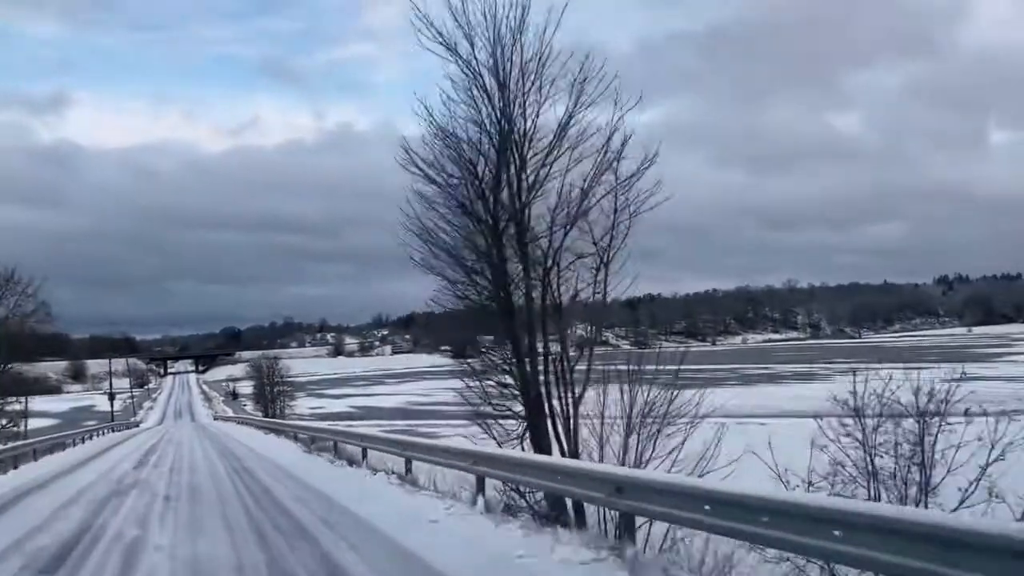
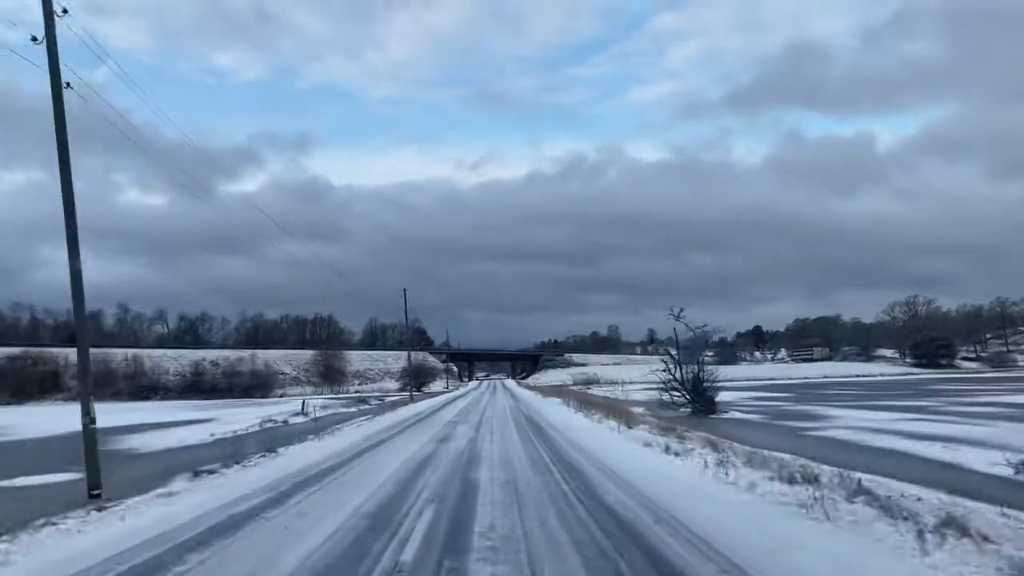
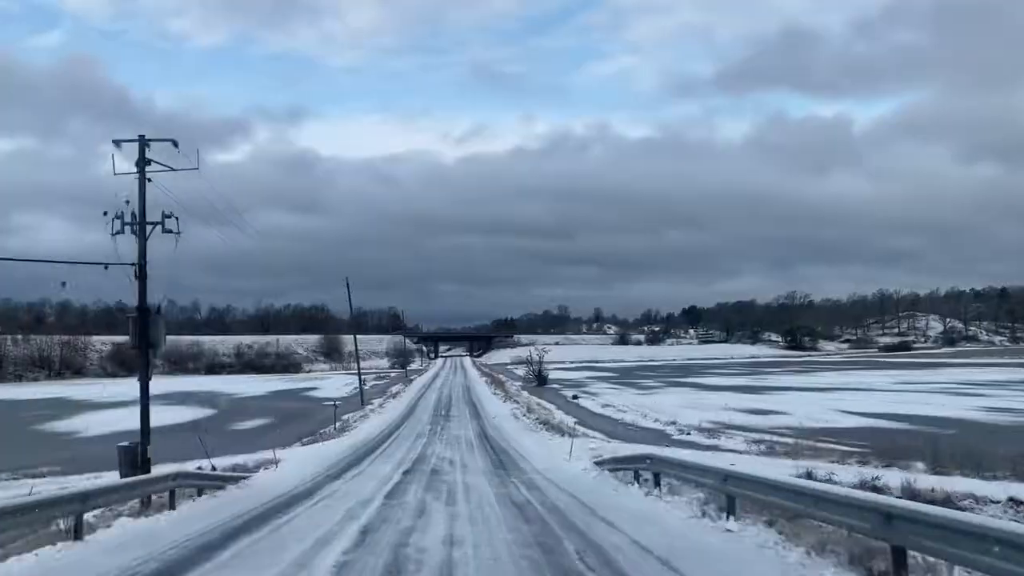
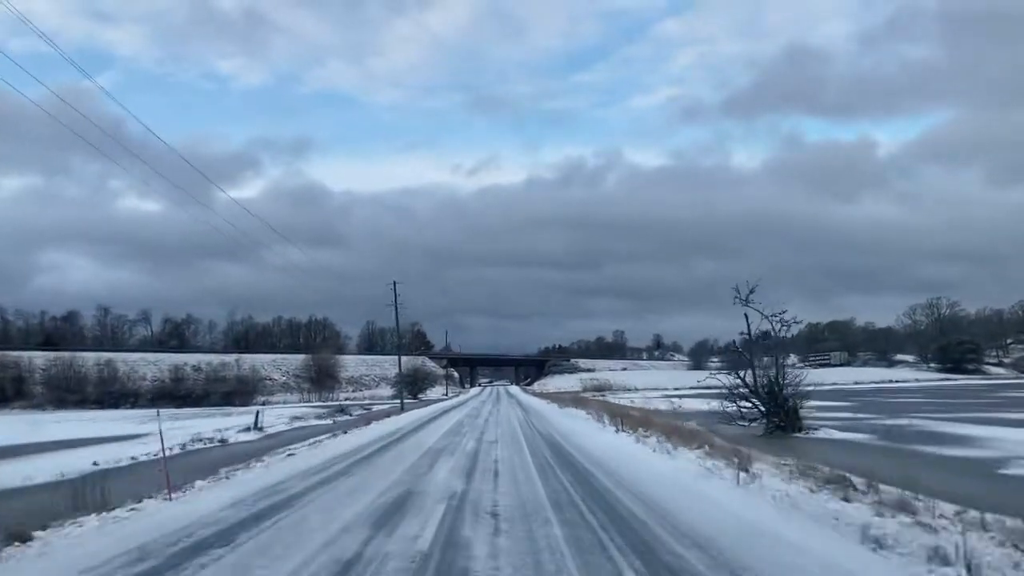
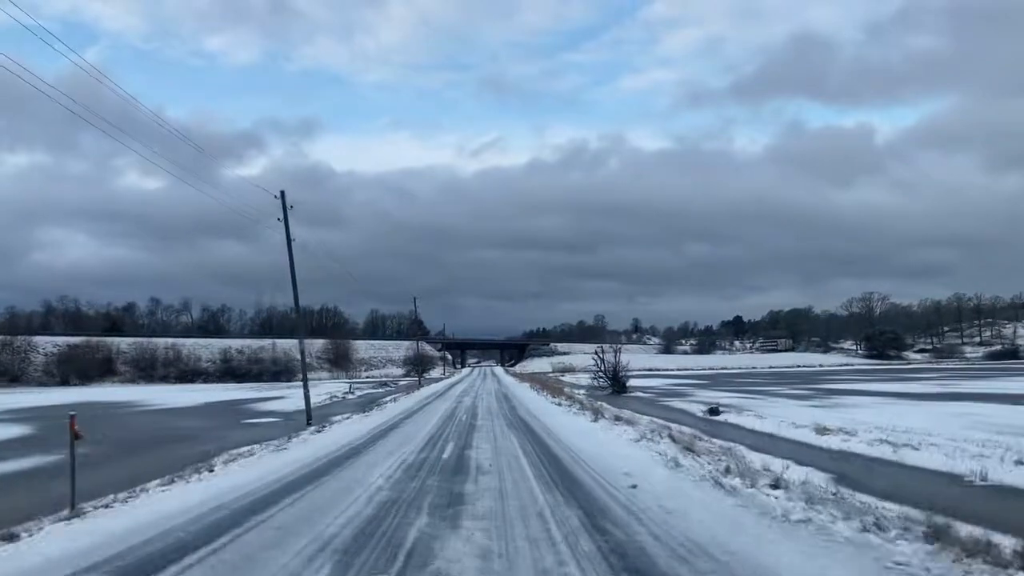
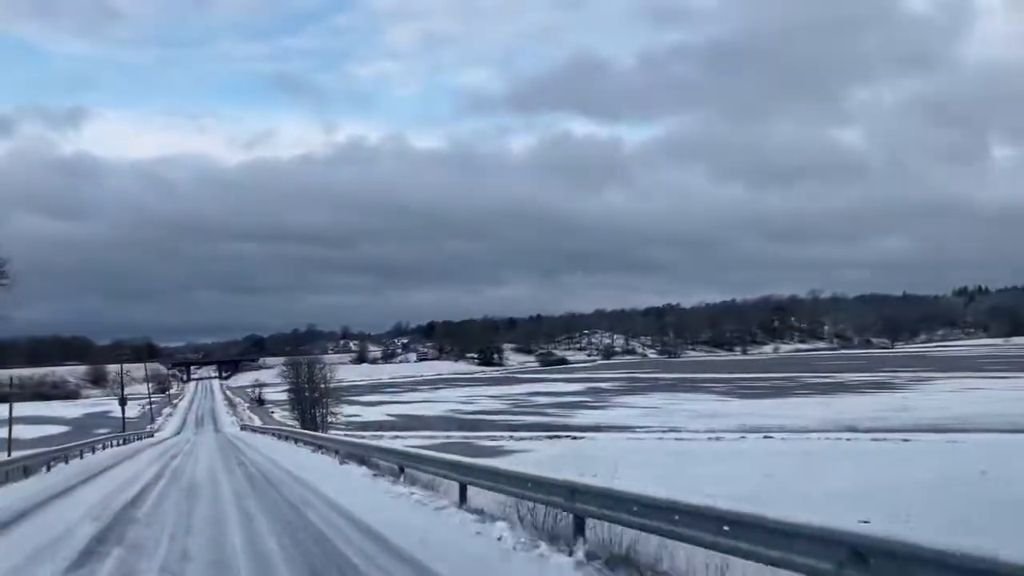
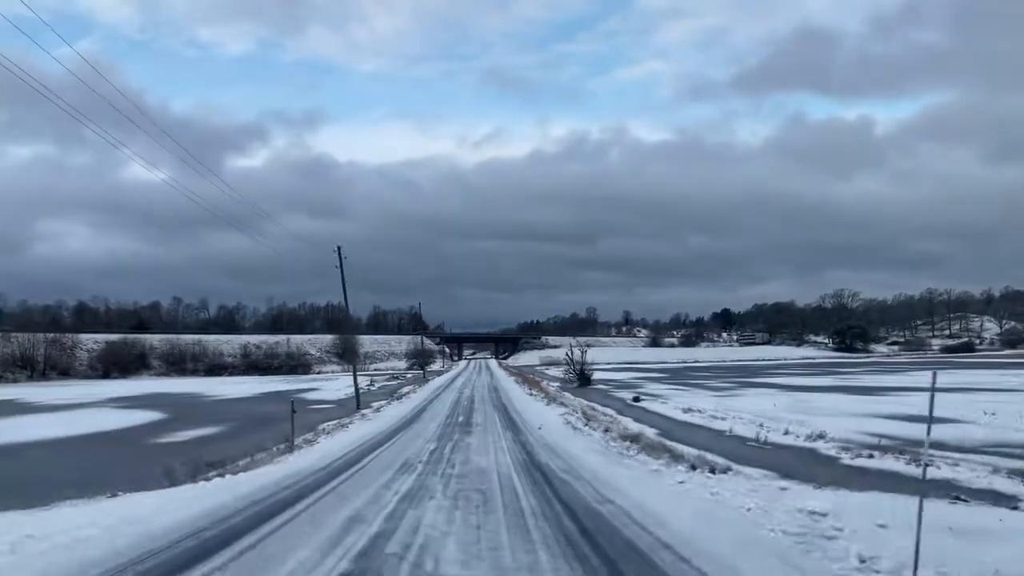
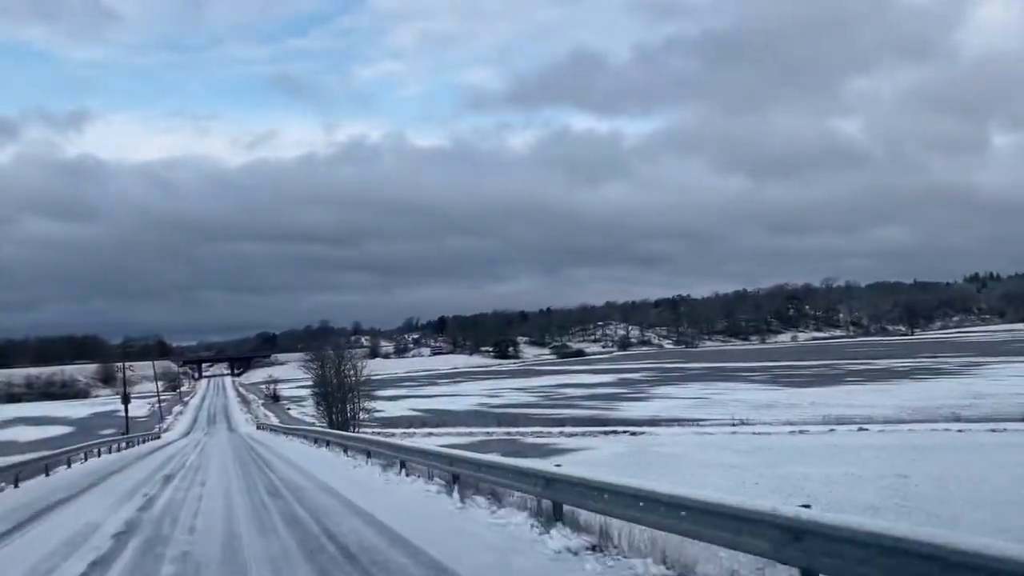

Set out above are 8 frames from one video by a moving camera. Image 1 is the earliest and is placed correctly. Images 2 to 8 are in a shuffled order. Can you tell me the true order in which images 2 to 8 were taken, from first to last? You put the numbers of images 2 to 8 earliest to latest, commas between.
6, 8, 3, 7, 5, 2, 4
